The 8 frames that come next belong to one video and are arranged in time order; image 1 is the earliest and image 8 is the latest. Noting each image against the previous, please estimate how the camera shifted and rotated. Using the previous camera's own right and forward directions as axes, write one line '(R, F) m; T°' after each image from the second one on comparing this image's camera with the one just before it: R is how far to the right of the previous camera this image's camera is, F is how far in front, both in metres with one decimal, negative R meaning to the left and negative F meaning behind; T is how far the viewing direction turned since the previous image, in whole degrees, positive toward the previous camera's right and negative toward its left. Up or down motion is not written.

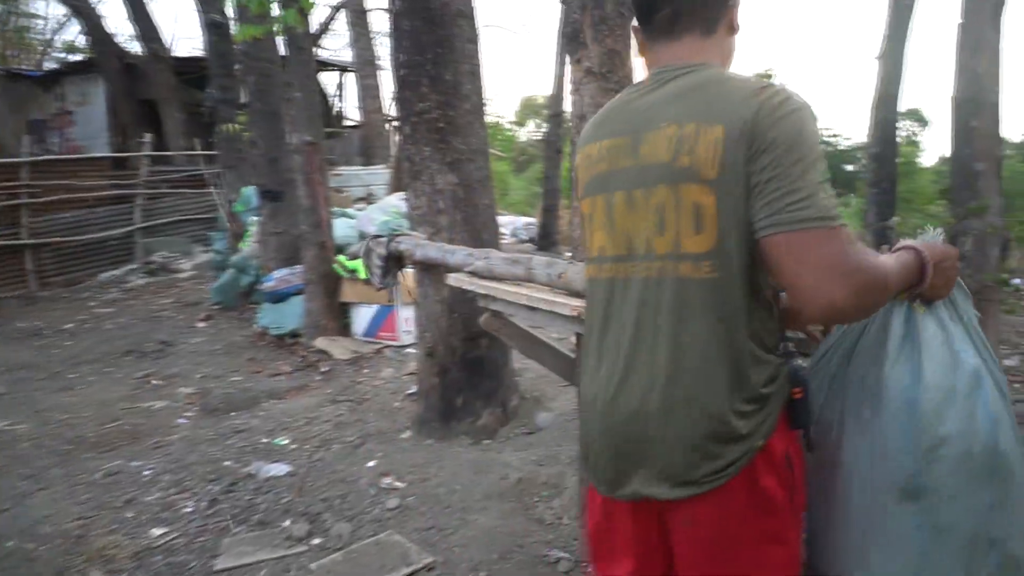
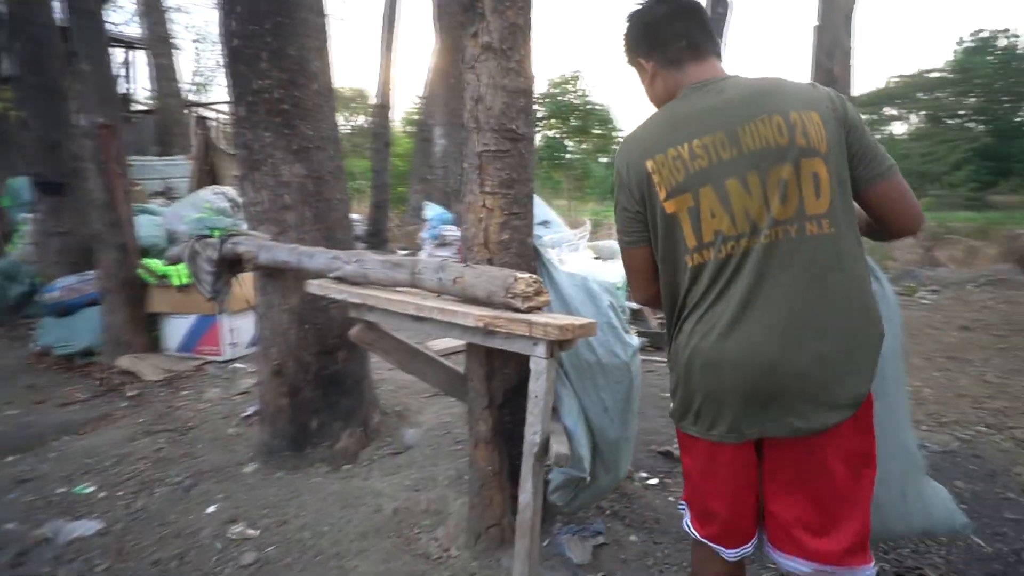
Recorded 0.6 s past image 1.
(-0.3, +0.4) m; +15°
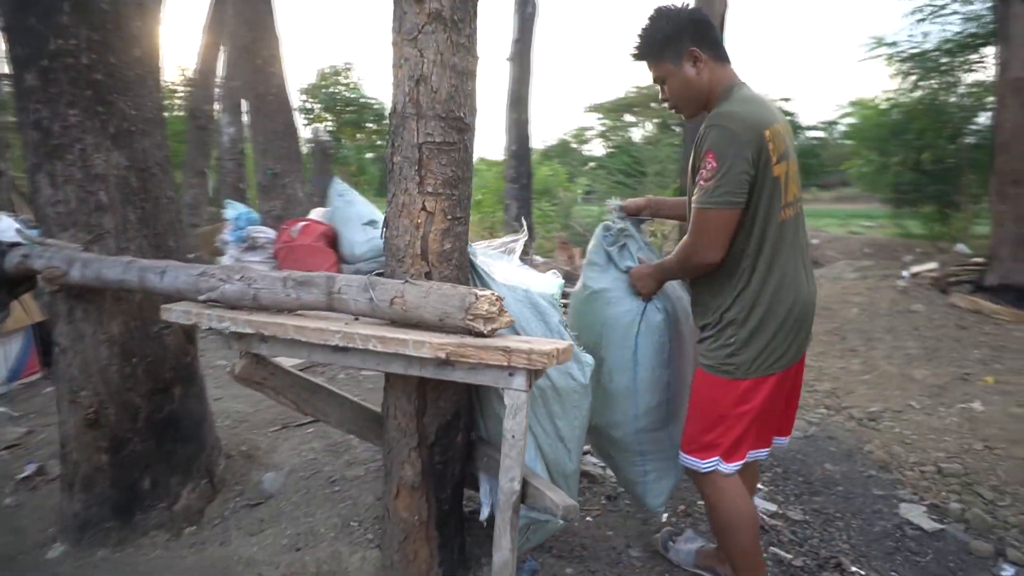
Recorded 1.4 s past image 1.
(-0.5, +0.5) m; +19°
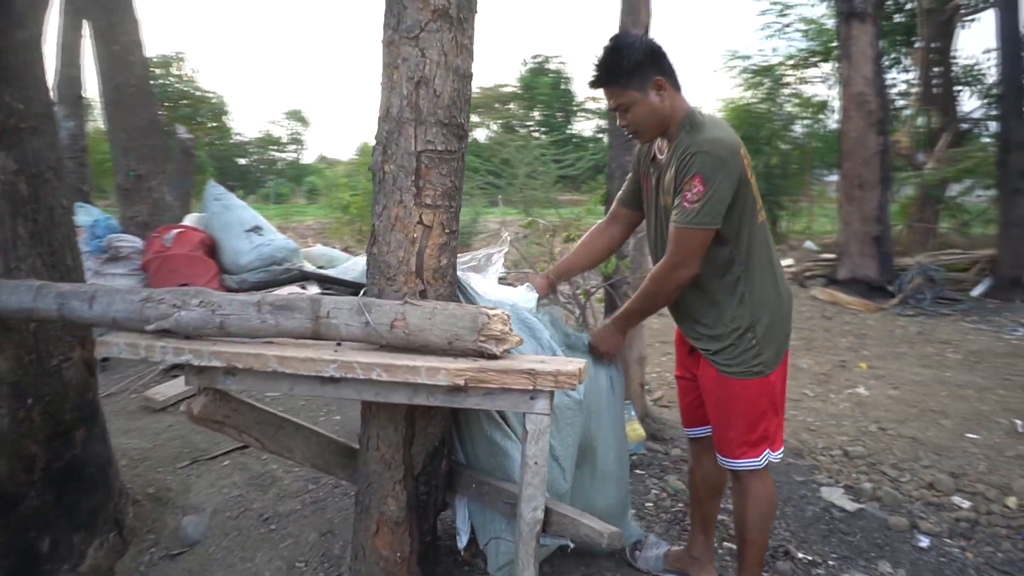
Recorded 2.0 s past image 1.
(-0.4, +0.2) m; +12°
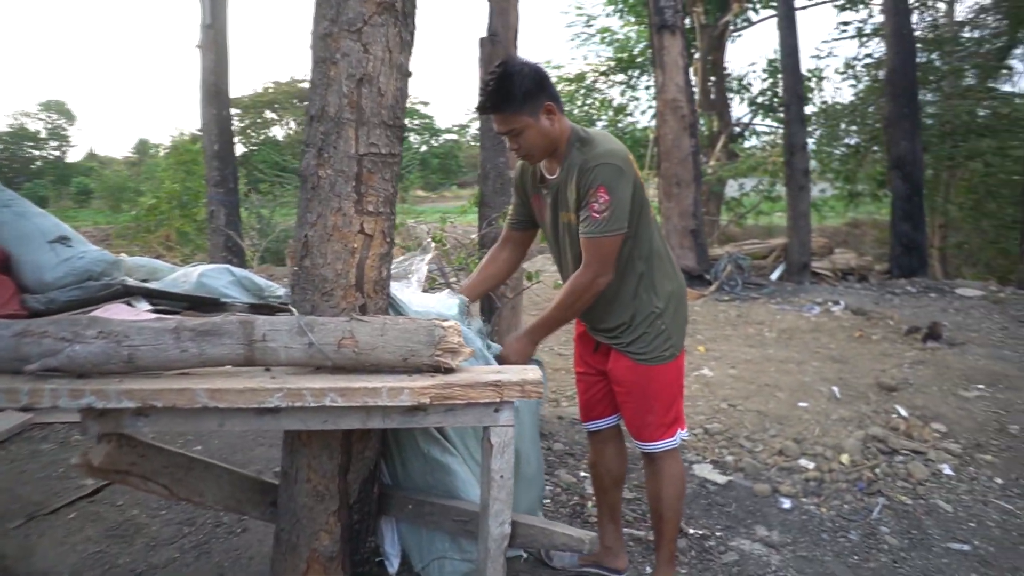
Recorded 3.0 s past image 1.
(-0.4, +0.1) m; +15°
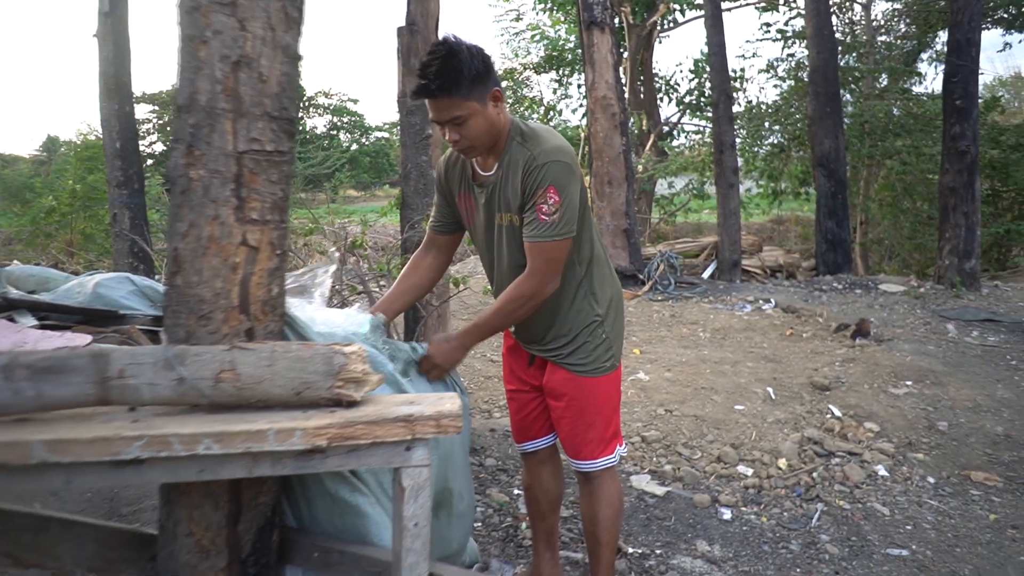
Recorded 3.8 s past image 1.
(+0.1, +0.2) m; +5°
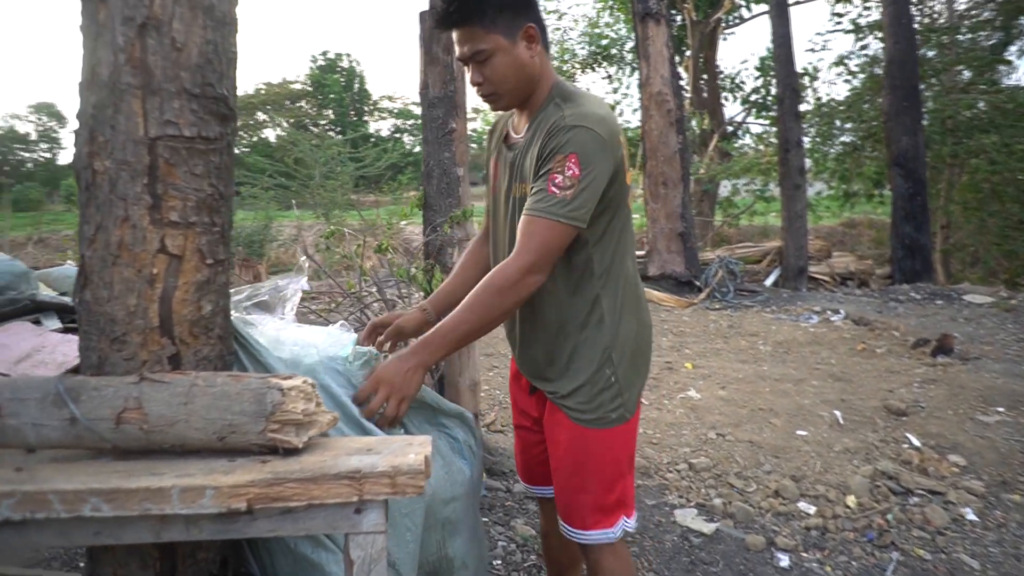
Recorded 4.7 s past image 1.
(+0.1, +0.4) m; -5°
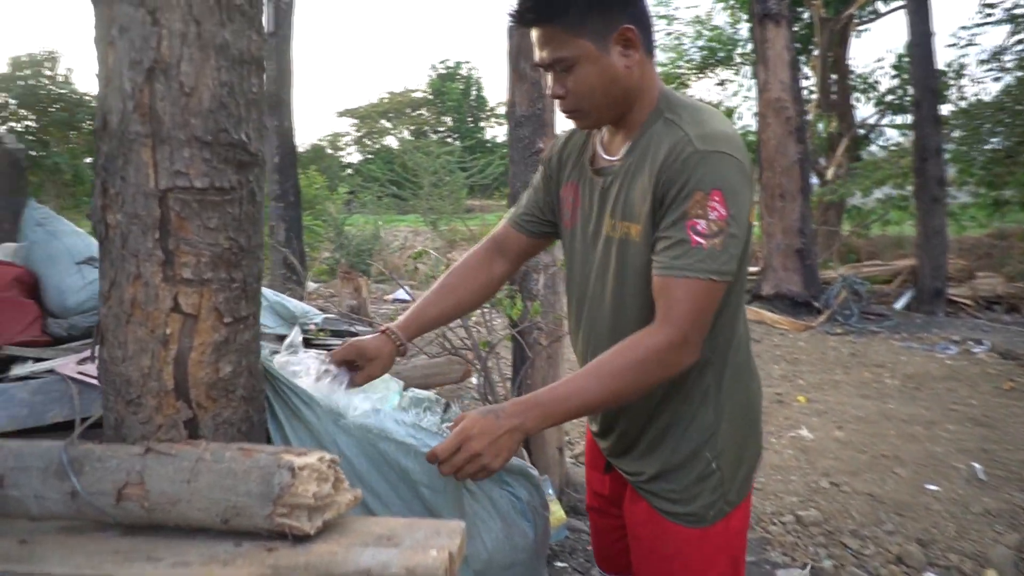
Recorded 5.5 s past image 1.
(+0.1, +0.2) m; -9°
